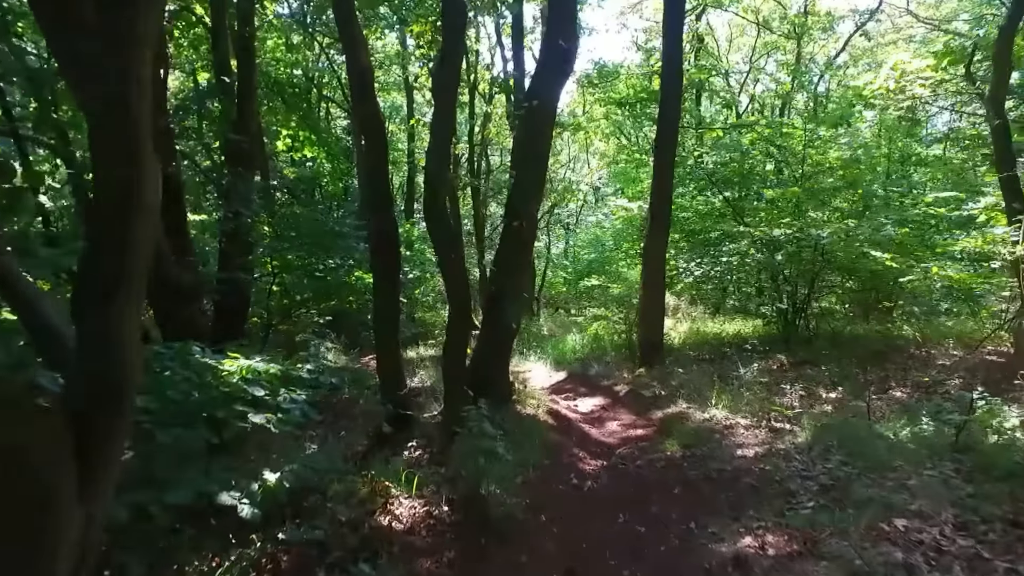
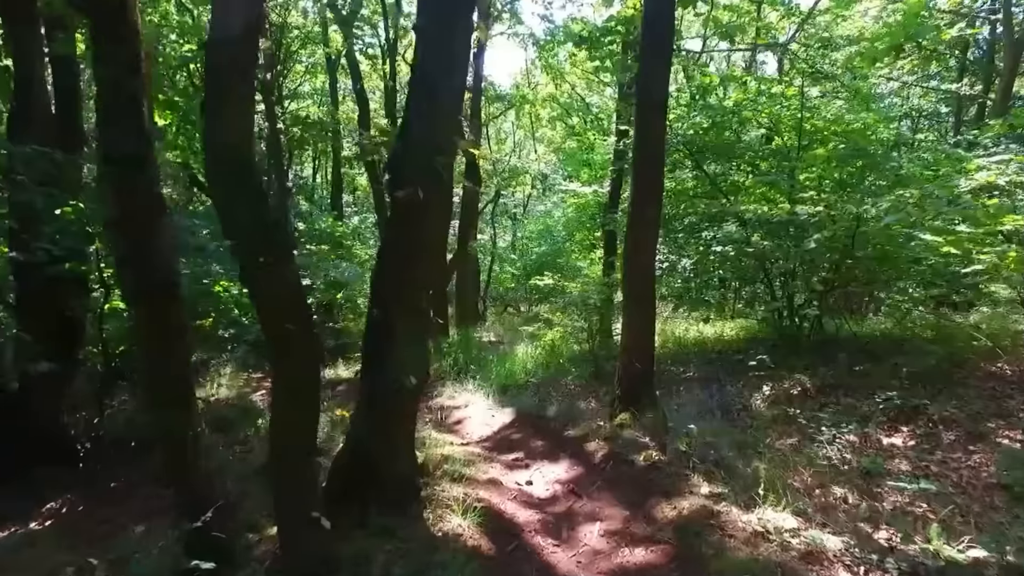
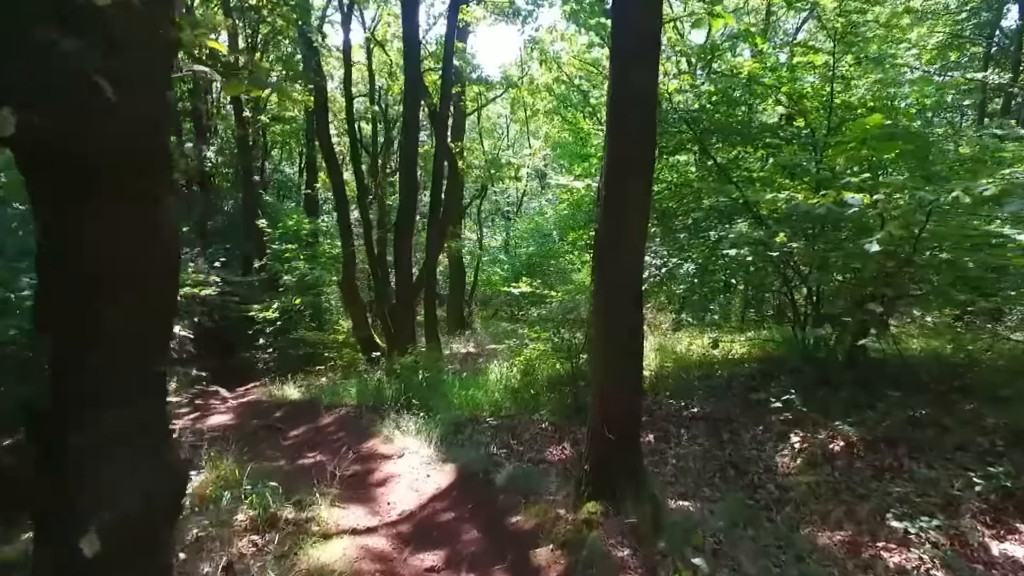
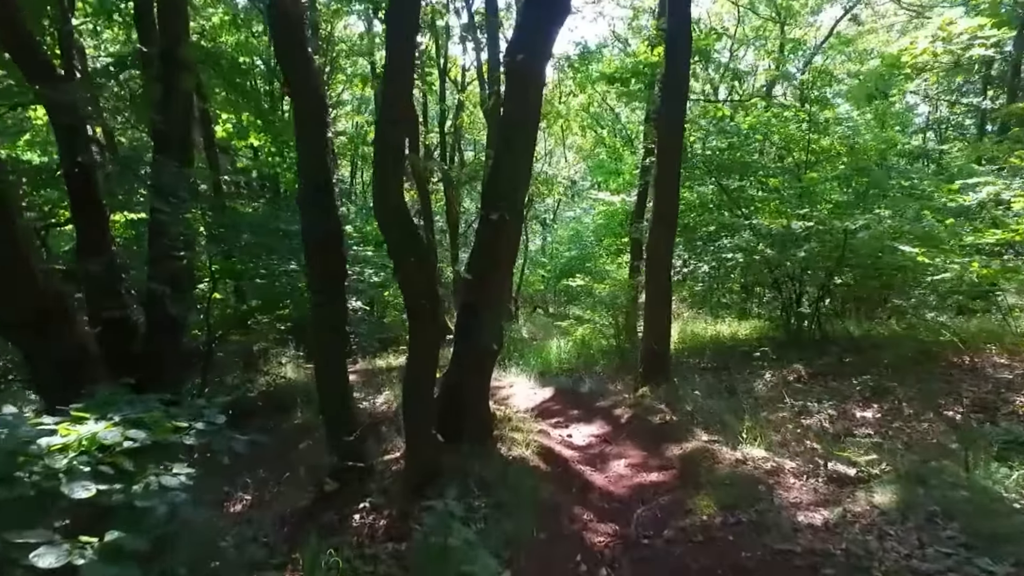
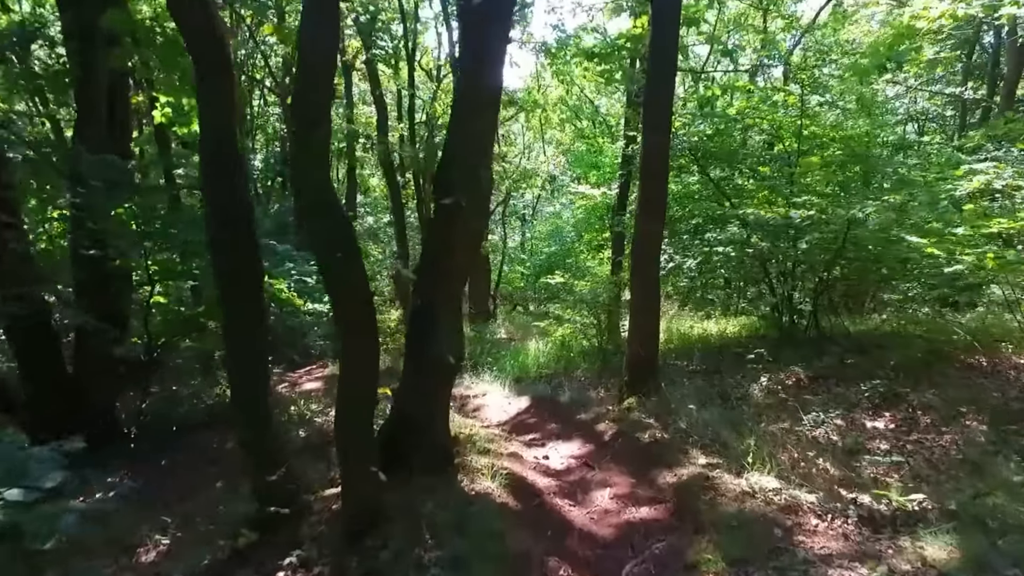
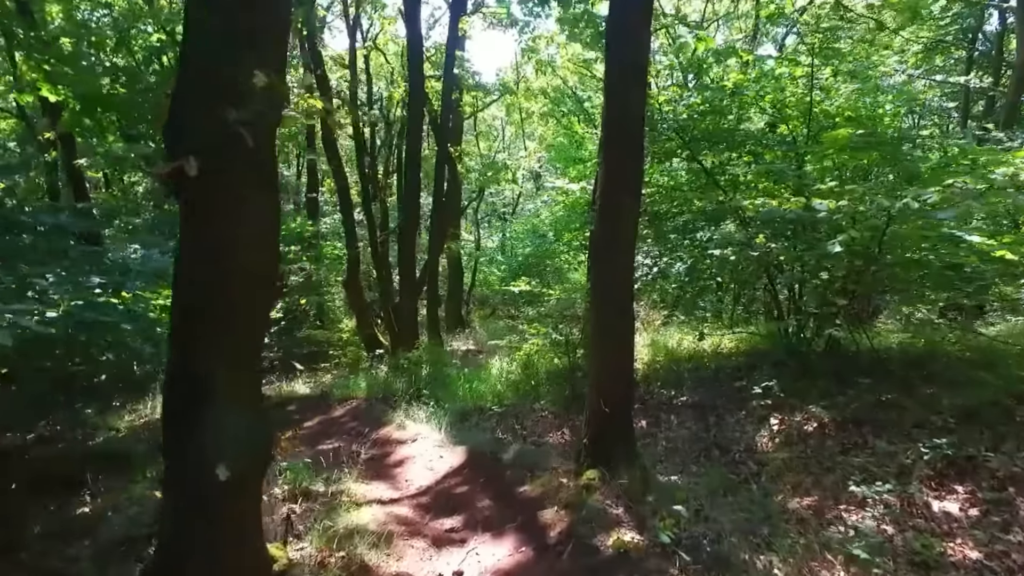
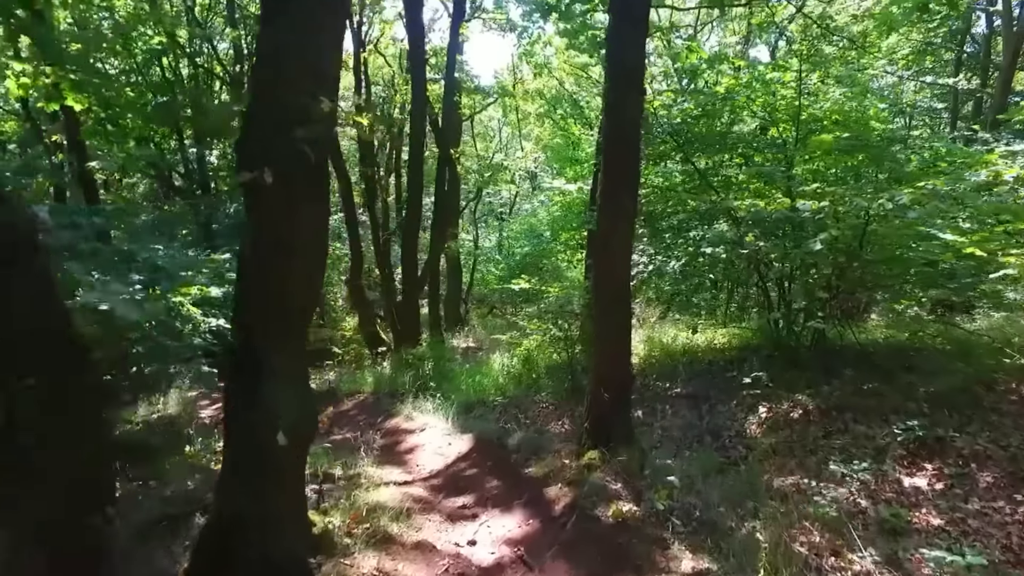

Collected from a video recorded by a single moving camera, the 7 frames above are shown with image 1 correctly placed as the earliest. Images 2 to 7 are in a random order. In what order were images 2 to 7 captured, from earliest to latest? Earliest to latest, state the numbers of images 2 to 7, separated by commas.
4, 5, 2, 7, 6, 3
